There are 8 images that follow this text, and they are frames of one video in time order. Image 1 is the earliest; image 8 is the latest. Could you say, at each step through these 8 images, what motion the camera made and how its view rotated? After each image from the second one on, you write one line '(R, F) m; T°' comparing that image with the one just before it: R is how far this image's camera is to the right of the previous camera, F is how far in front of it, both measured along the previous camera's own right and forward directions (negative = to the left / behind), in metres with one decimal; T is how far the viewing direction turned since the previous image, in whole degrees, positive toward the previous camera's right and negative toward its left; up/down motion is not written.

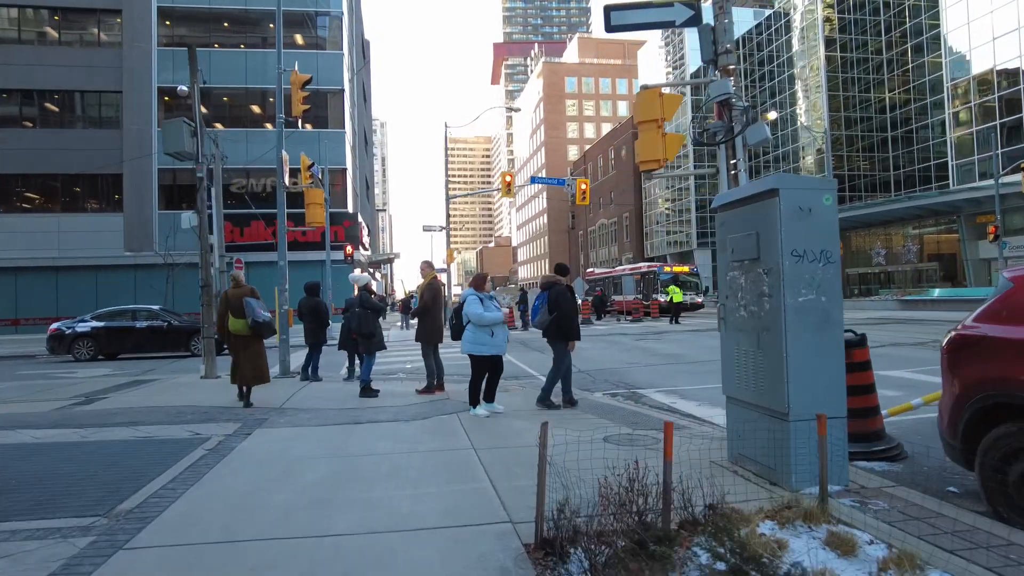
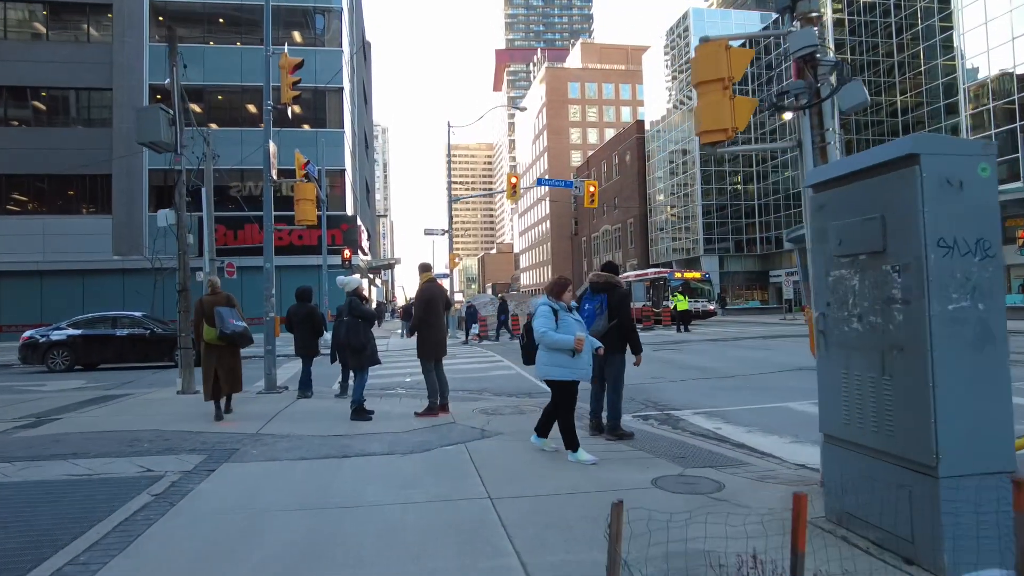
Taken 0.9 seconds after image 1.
(-0.2, +1.4) m; 0°
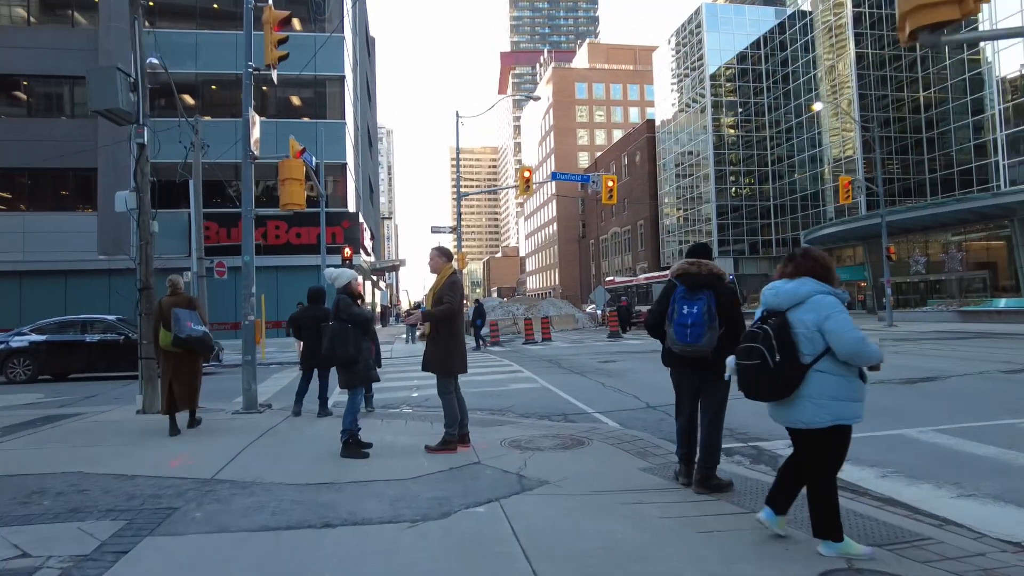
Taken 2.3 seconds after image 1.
(-0.4, +2.1) m; 0°
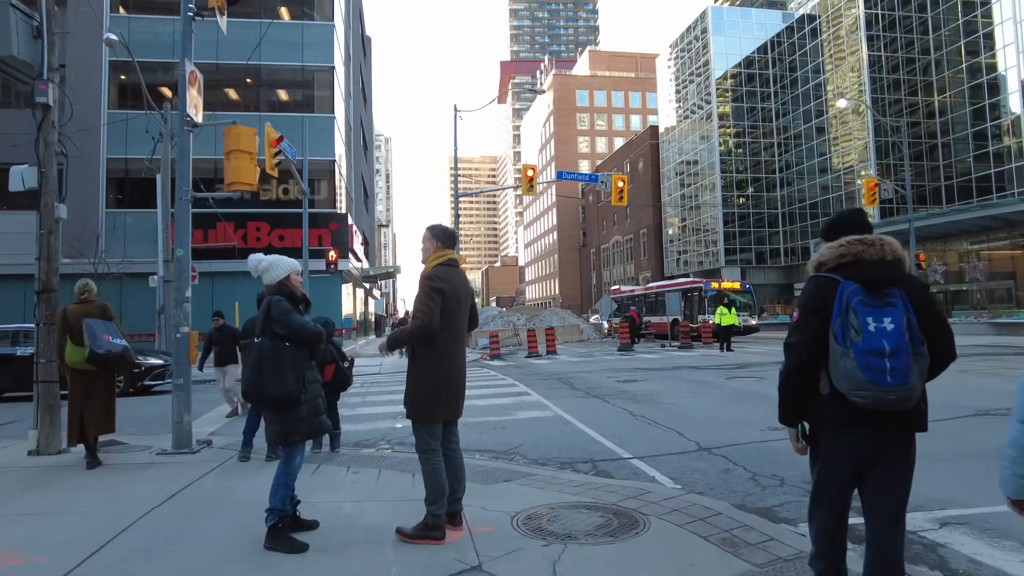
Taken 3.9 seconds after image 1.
(-0.1, +2.3) m; 0°
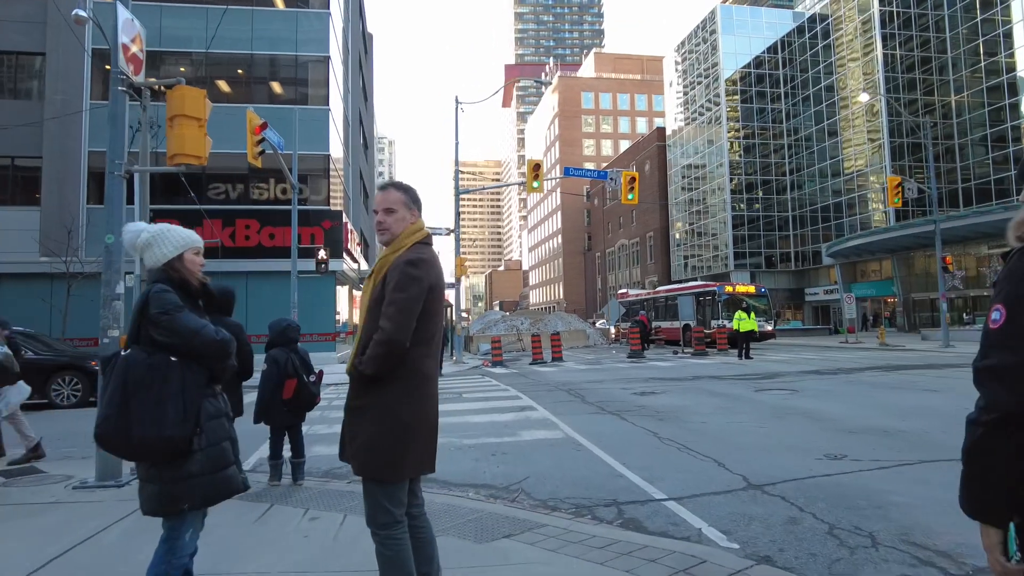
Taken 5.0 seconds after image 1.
(0.0, +1.5) m; 0°
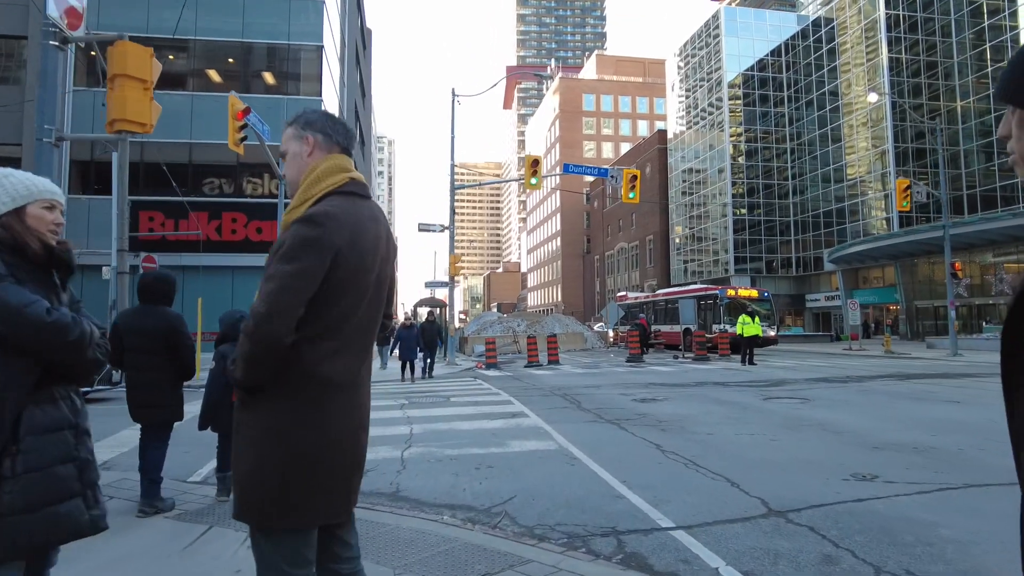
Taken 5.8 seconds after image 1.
(+0.1, +0.9) m; 0°
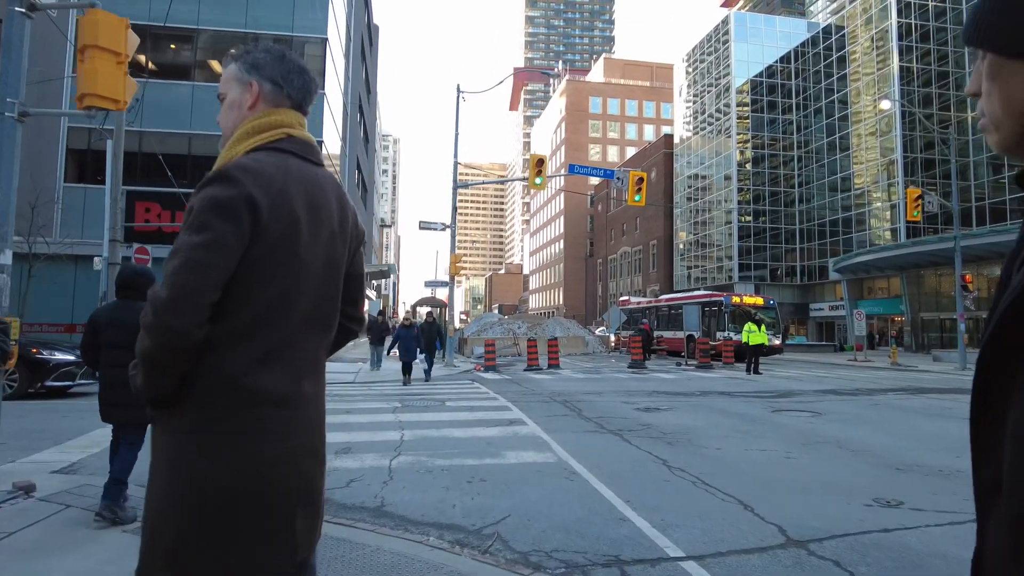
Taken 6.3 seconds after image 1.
(0.0, +0.5) m; 0°
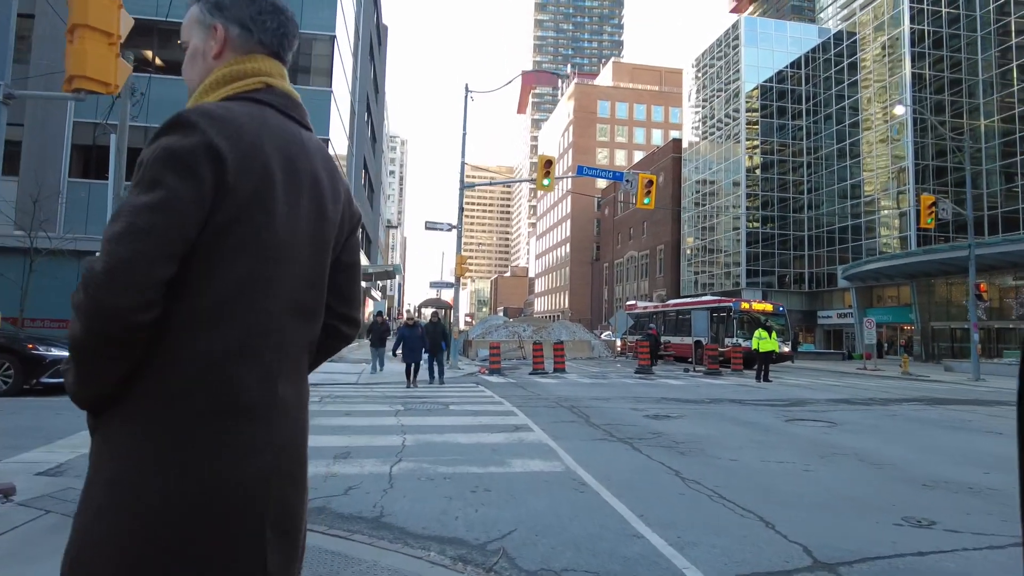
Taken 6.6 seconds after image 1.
(0.0, +0.3) m; 0°
